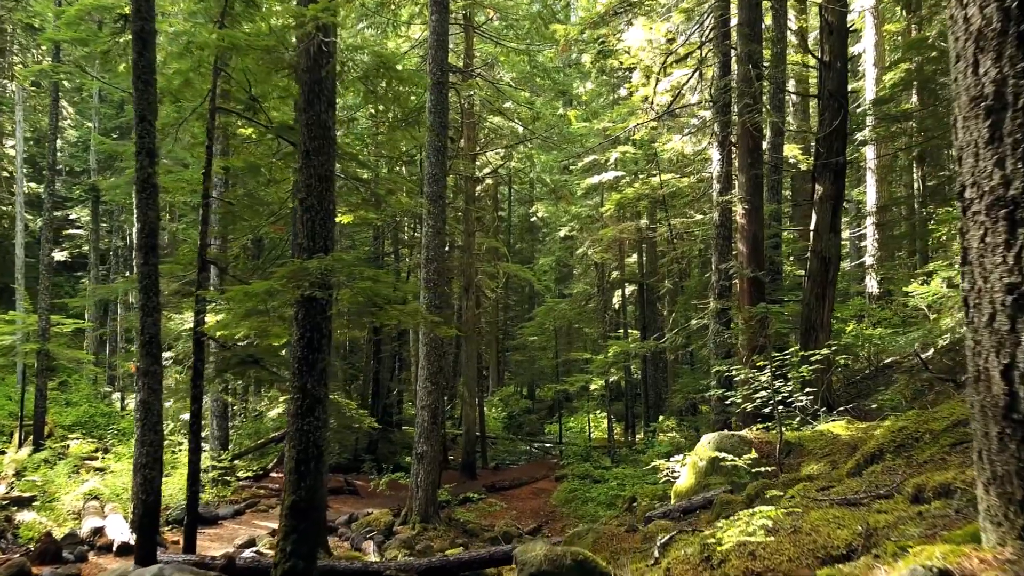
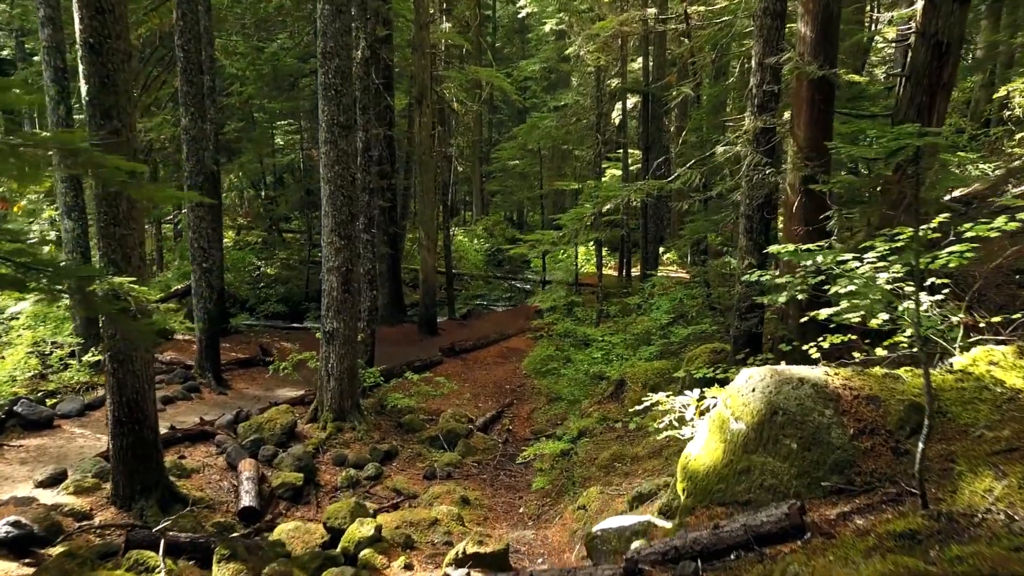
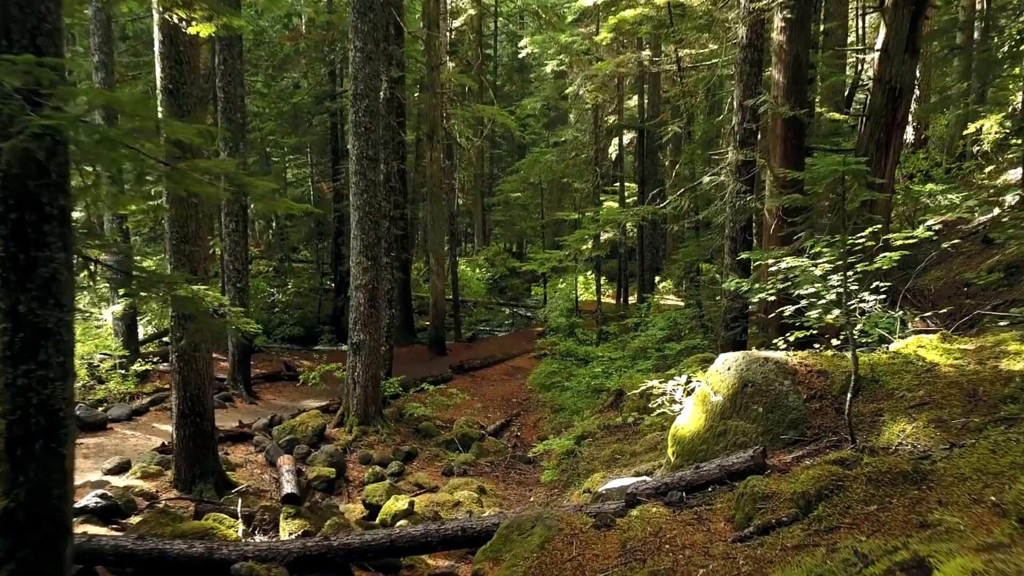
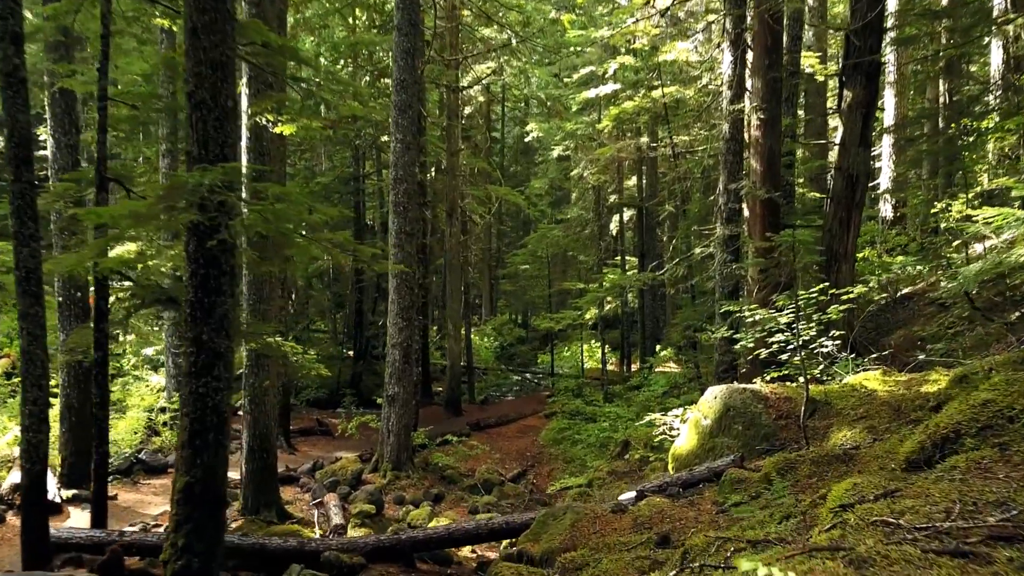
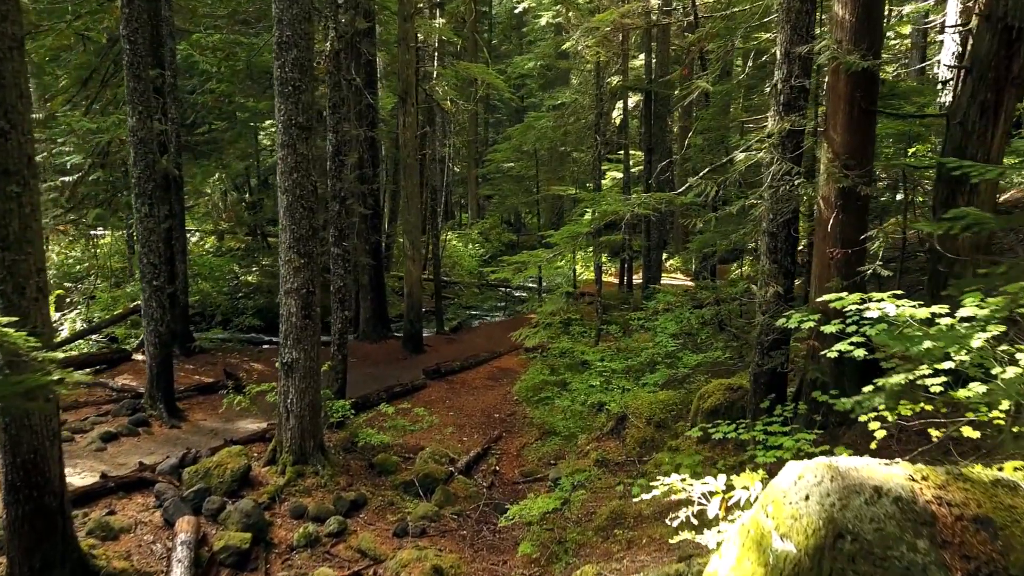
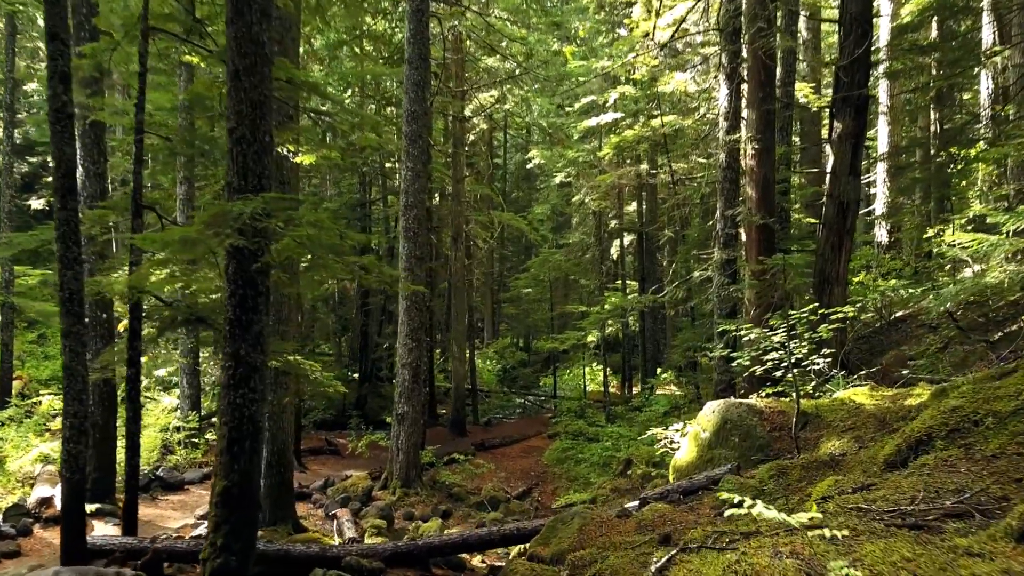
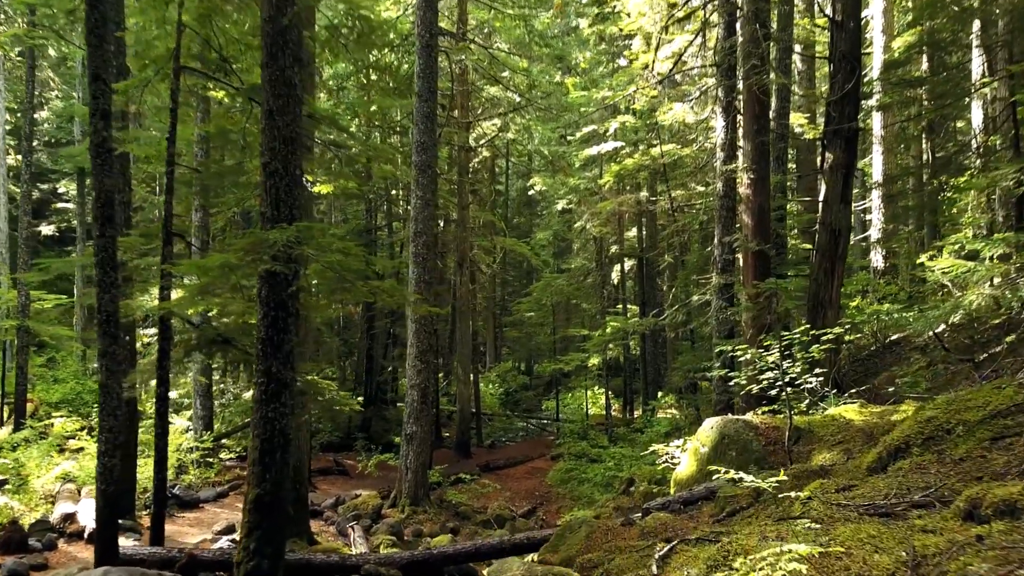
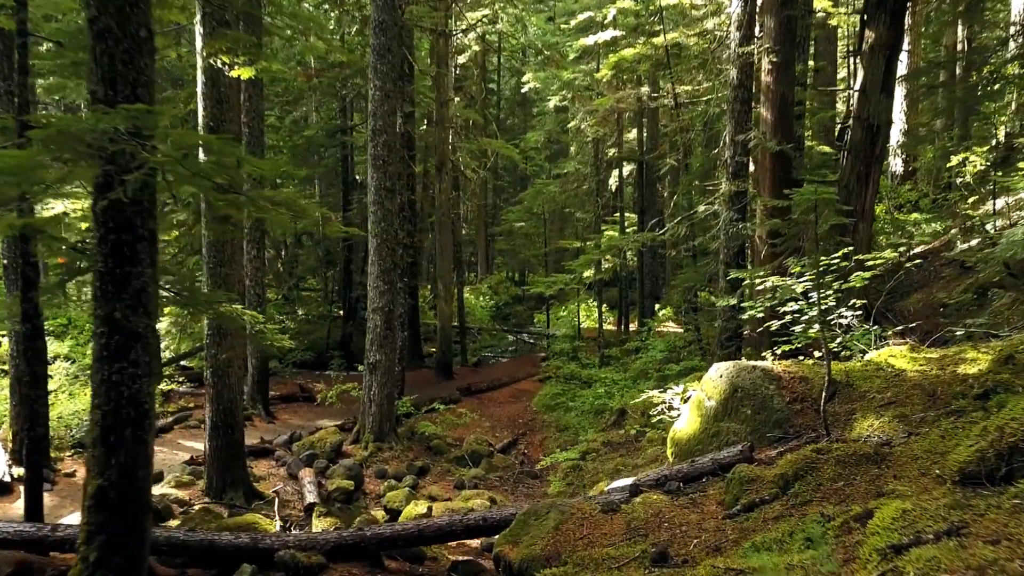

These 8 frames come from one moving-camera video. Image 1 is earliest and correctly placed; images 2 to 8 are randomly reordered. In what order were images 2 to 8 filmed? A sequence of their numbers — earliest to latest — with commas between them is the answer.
7, 6, 4, 8, 3, 2, 5
